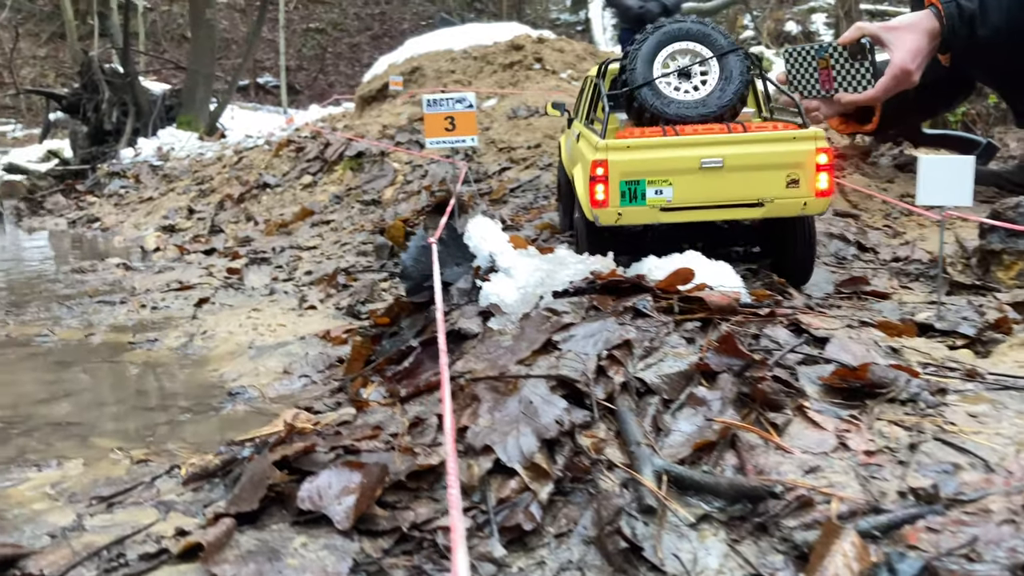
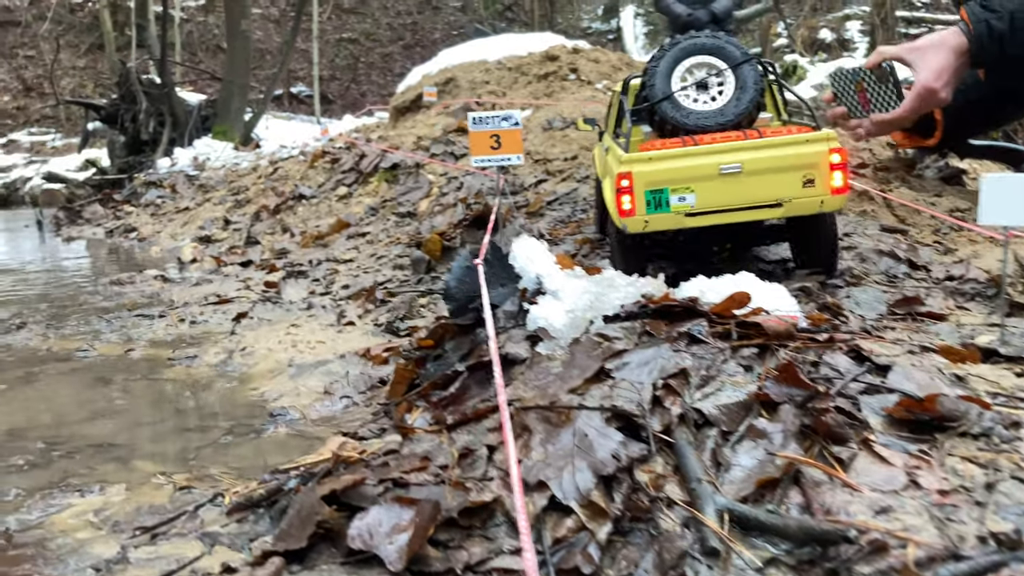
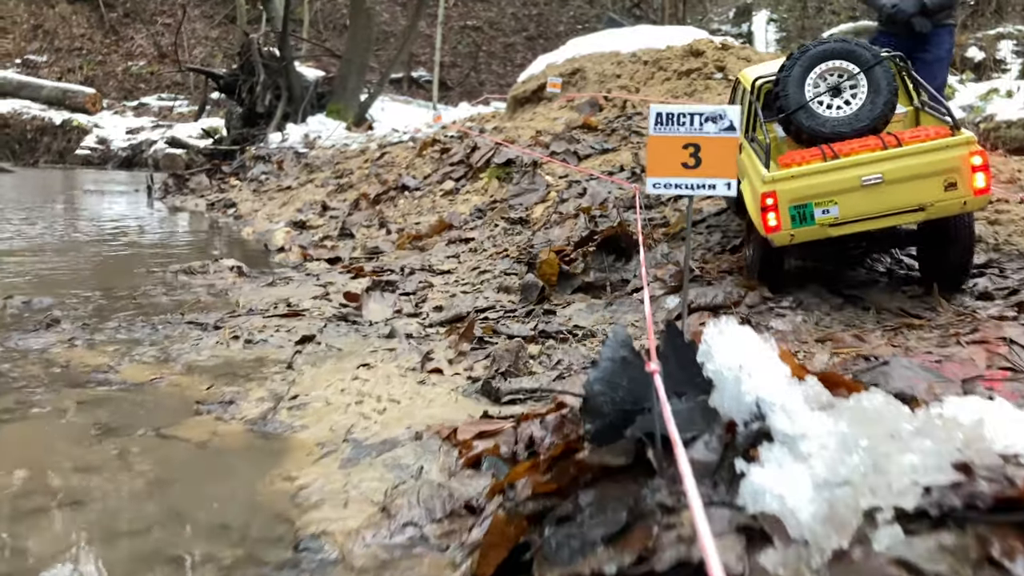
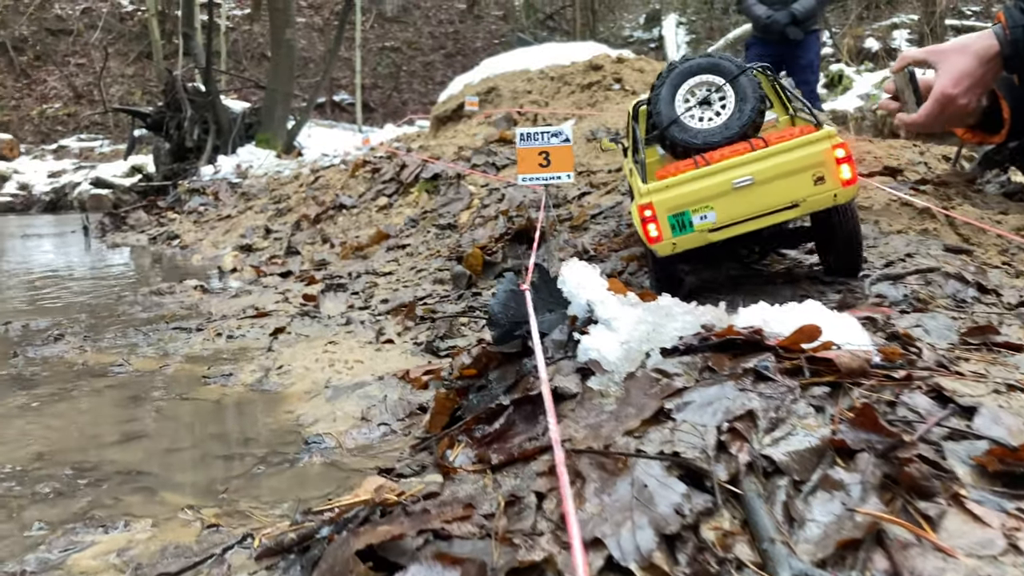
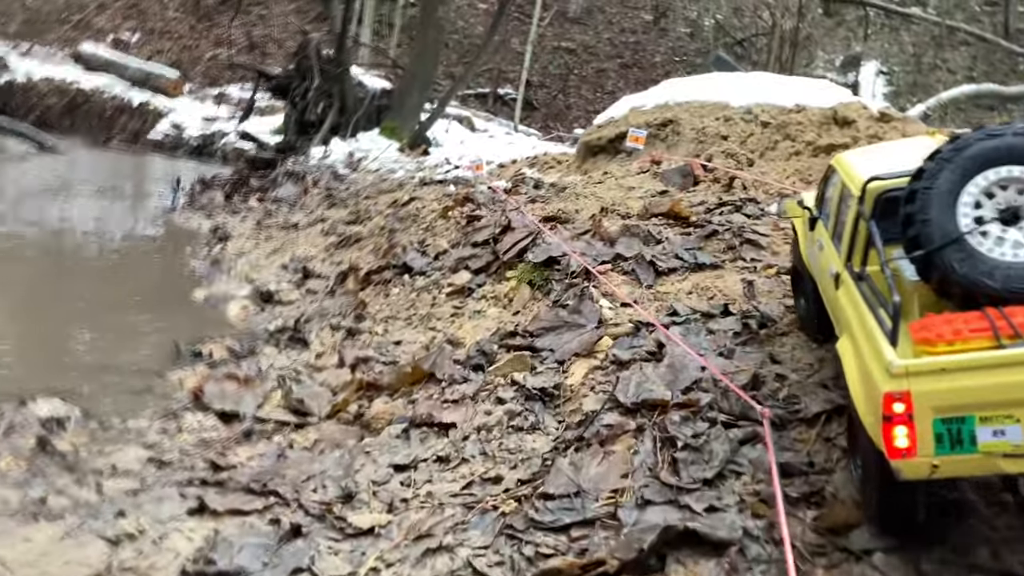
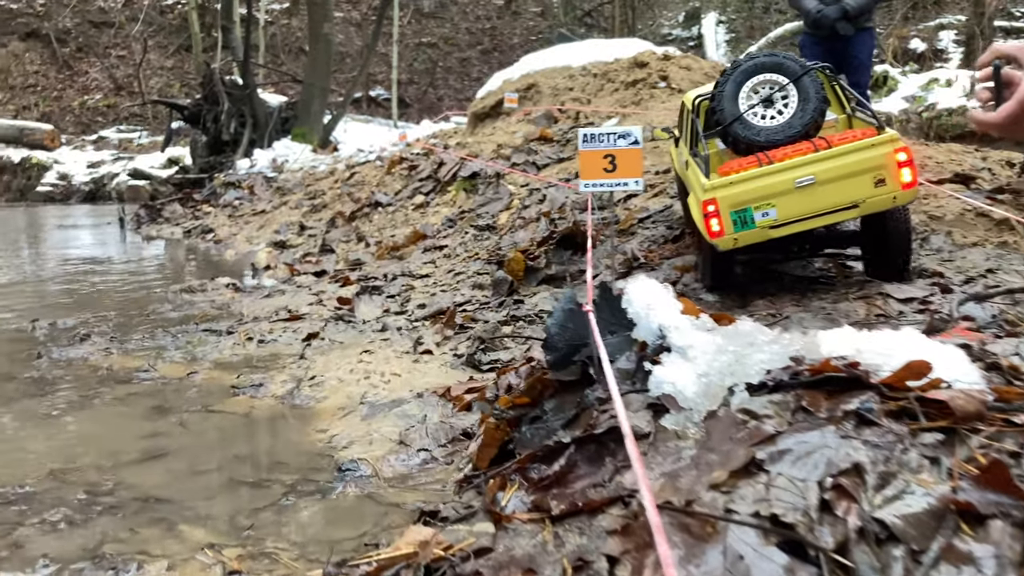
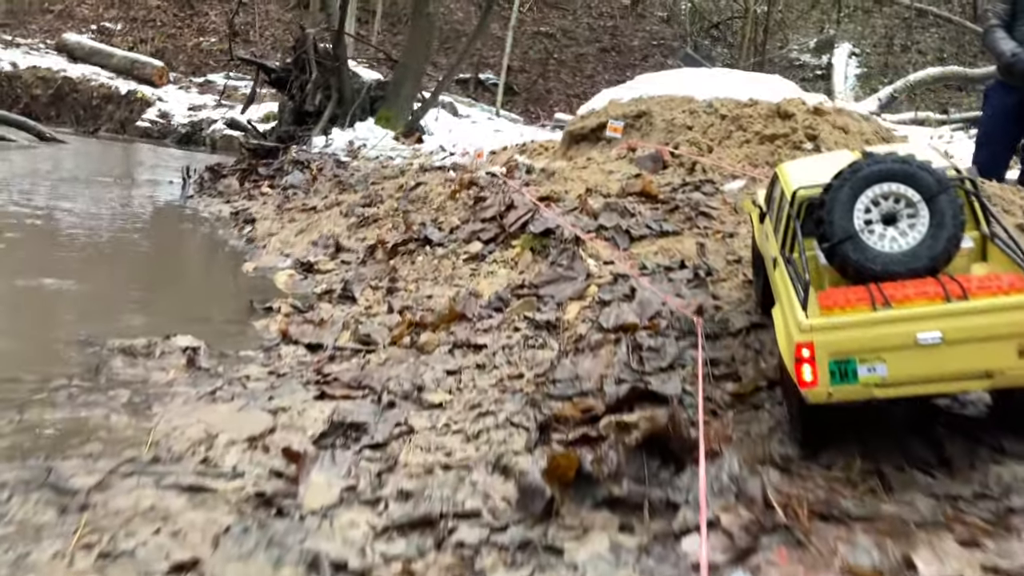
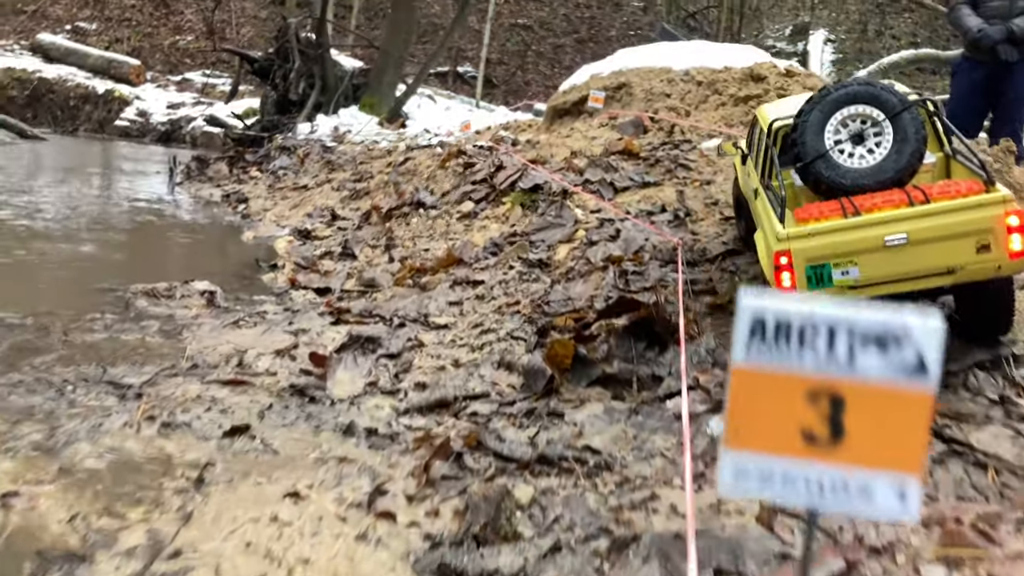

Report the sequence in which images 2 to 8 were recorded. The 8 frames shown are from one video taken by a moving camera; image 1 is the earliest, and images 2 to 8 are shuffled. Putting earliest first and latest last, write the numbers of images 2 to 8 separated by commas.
2, 4, 6, 3, 8, 7, 5
